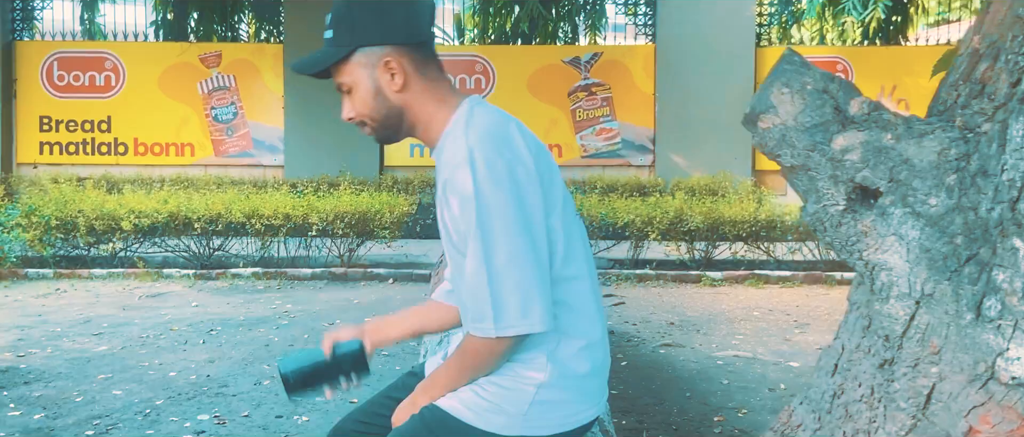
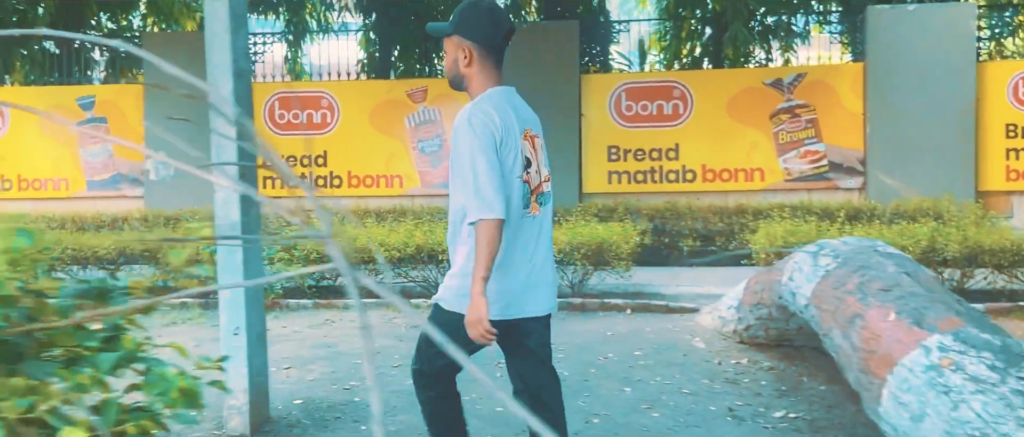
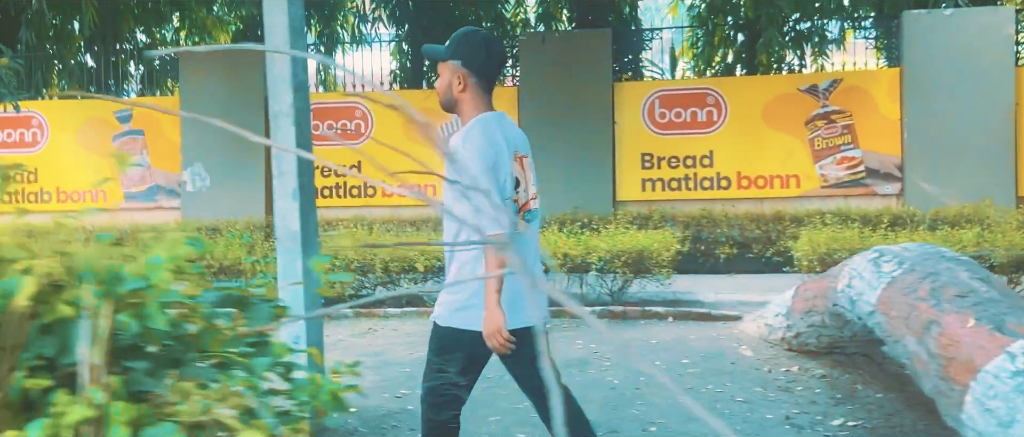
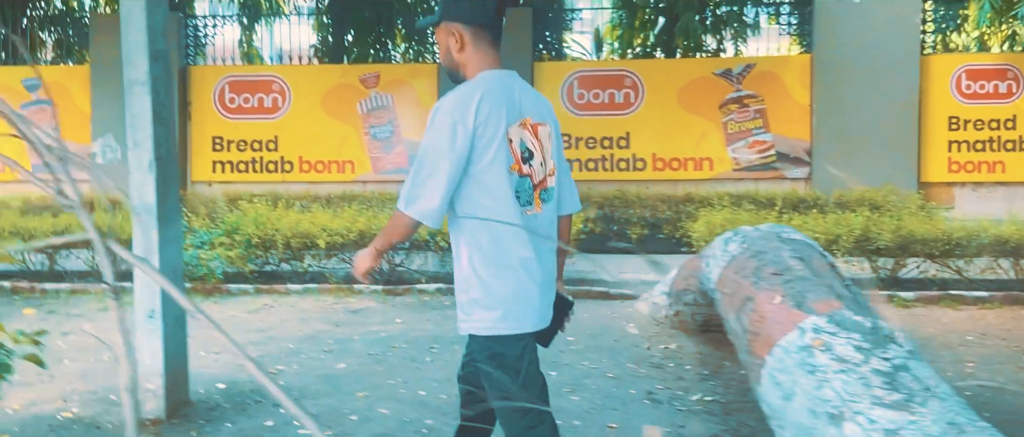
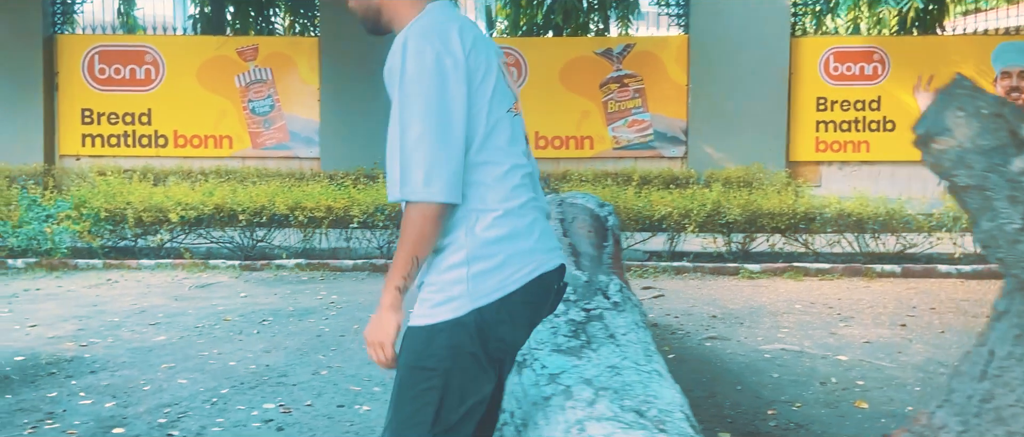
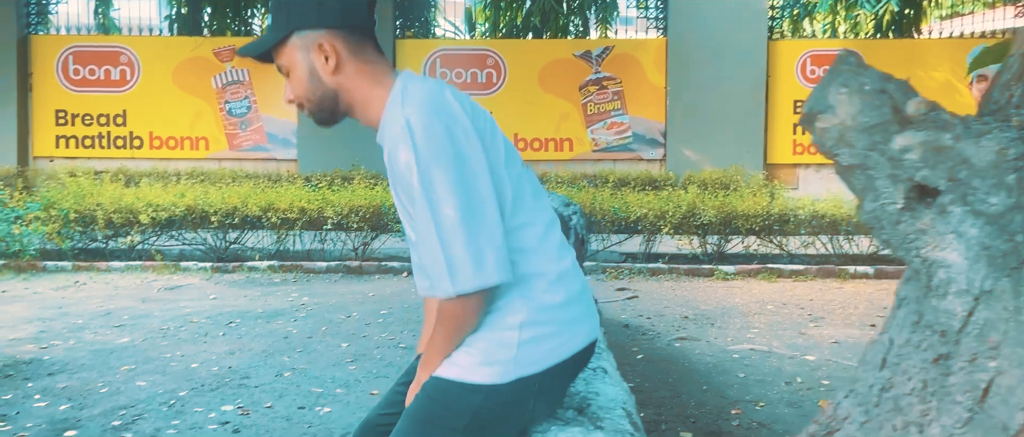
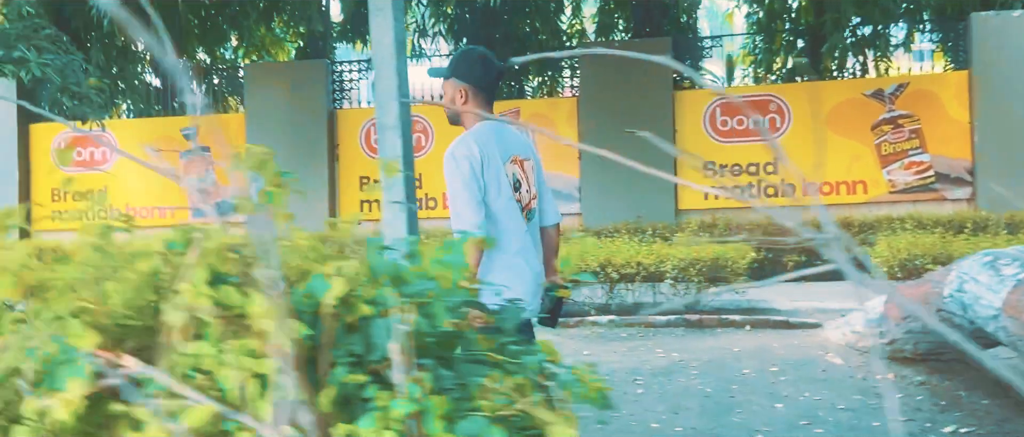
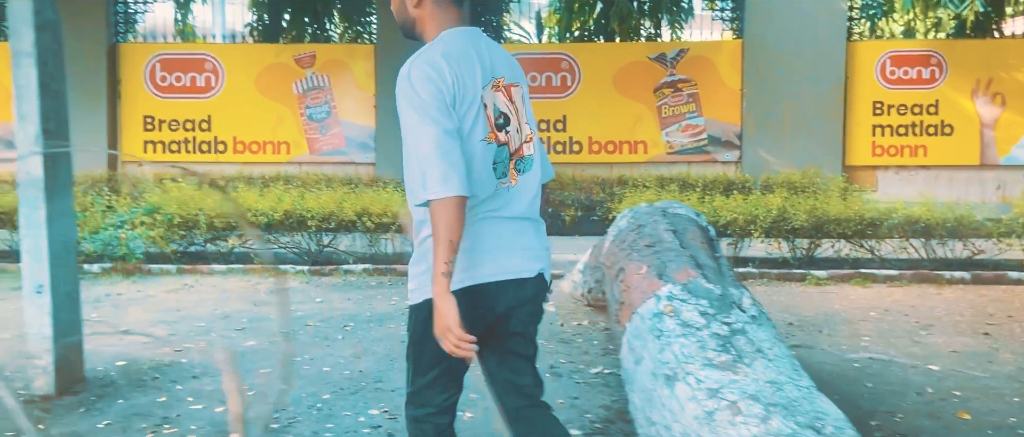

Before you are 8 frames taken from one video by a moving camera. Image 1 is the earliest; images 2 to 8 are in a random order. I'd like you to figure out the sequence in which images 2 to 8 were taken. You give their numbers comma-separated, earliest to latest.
6, 5, 8, 4, 2, 3, 7
